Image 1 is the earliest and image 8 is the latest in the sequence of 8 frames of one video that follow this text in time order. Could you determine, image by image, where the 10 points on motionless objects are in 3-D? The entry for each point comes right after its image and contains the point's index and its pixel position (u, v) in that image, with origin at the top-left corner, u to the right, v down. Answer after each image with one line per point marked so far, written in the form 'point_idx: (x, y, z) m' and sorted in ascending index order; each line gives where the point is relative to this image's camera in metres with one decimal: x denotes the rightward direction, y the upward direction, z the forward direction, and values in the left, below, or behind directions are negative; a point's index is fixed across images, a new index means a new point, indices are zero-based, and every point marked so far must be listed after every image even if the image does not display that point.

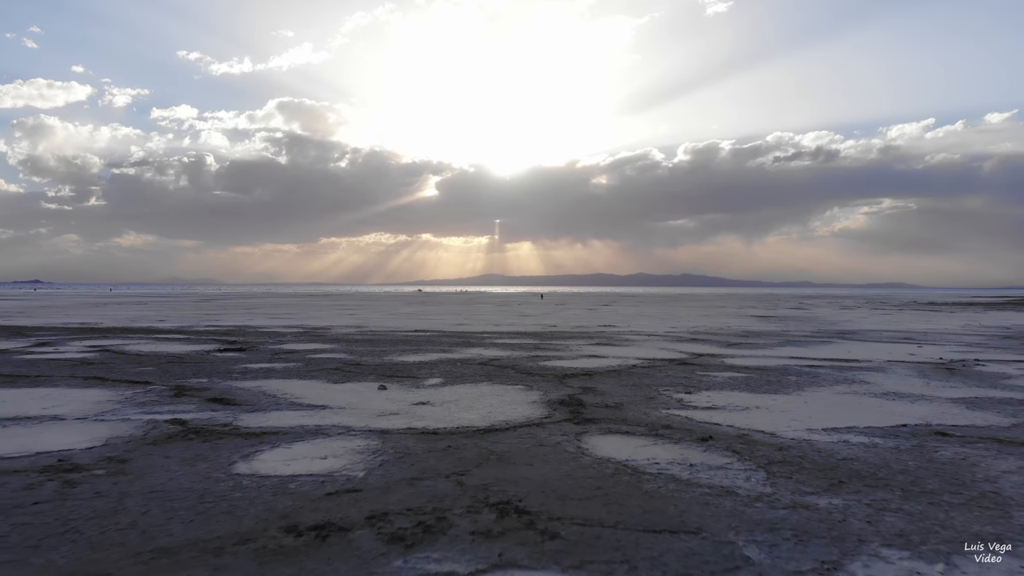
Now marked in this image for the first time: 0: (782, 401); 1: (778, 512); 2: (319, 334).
0: (+3.4, -1.4, +8.2) m
1: (+1.7, -1.4, +4.1) m
2: (-5.6, -1.3, +18.7) m
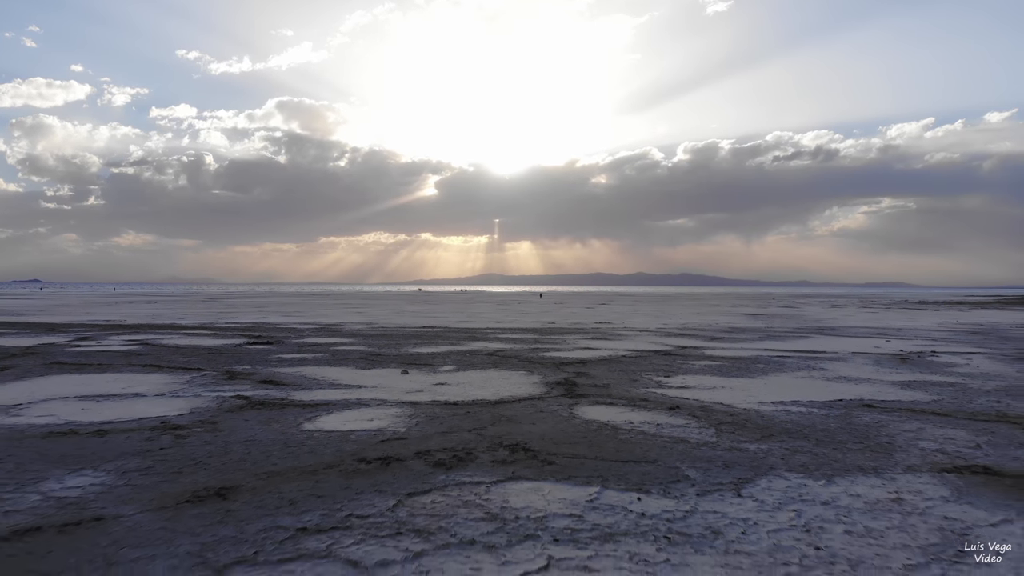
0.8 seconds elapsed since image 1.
0: (+3.5, -1.4, +9.6) m
1: (+1.8, -1.4, +5.5) m
2: (-5.6, -1.3, +20.1) m
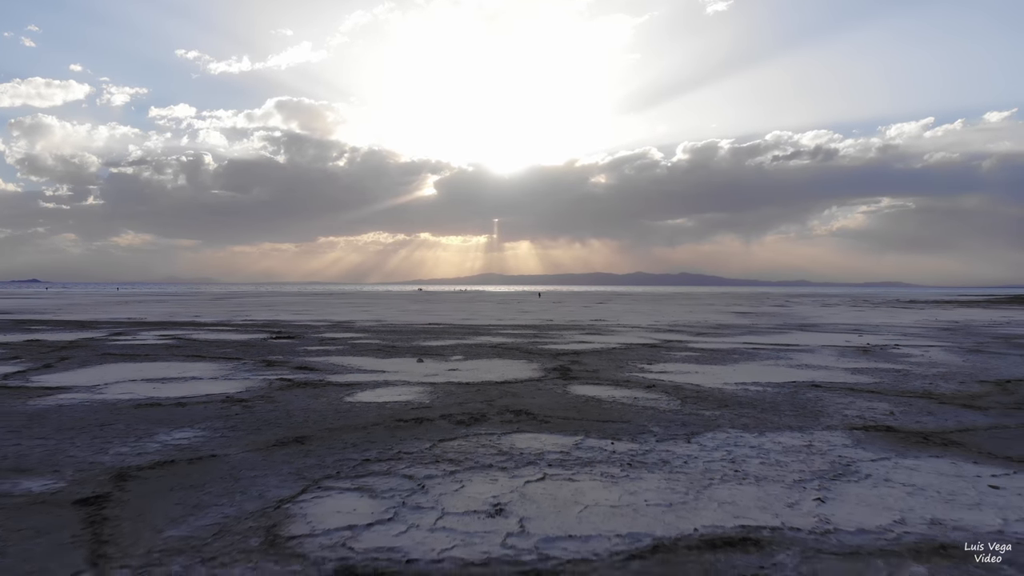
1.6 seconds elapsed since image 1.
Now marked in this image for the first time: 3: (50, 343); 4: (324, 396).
0: (+3.5, -1.4, +11.0) m
1: (+1.8, -1.4, +6.9) m
2: (-5.5, -1.3, +21.6) m
3: (-11.0, -1.3, +15.3) m
4: (-2.3, -1.4, +8.0) m
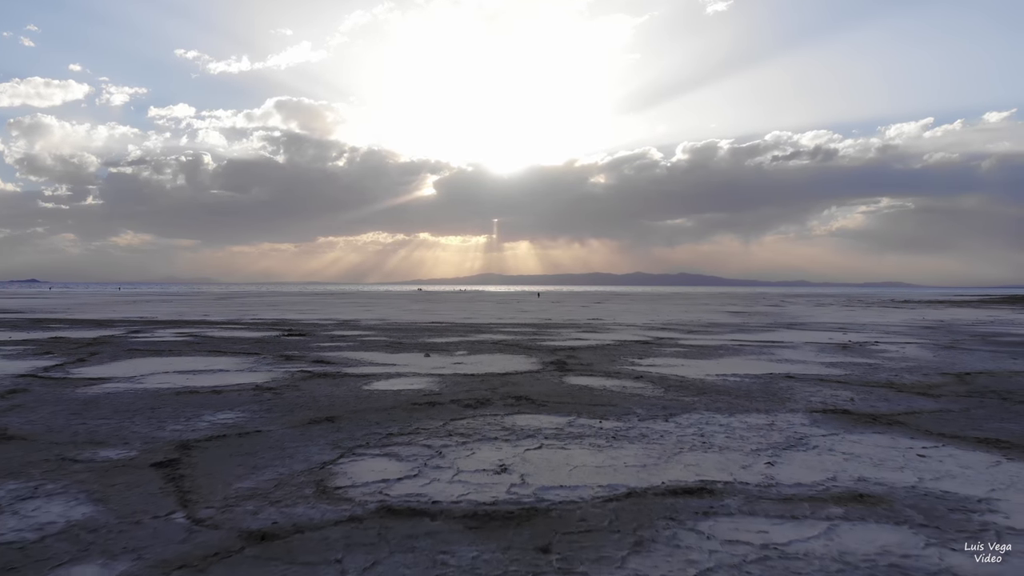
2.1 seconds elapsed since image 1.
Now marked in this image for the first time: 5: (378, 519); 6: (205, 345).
0: (+3.5, -1.4, +11.9) m
1: (+1.8, -1.4, +7.8) m
2: (-5.5, -1.3, +22.5) m
3: (-11.0, -1.3, +16.2) m
4: (-2.3, -1.4, +8.9) m
5: (-0.8, -1.4, +3.9) m
6: (-7.1, -1.3, +14.9) m
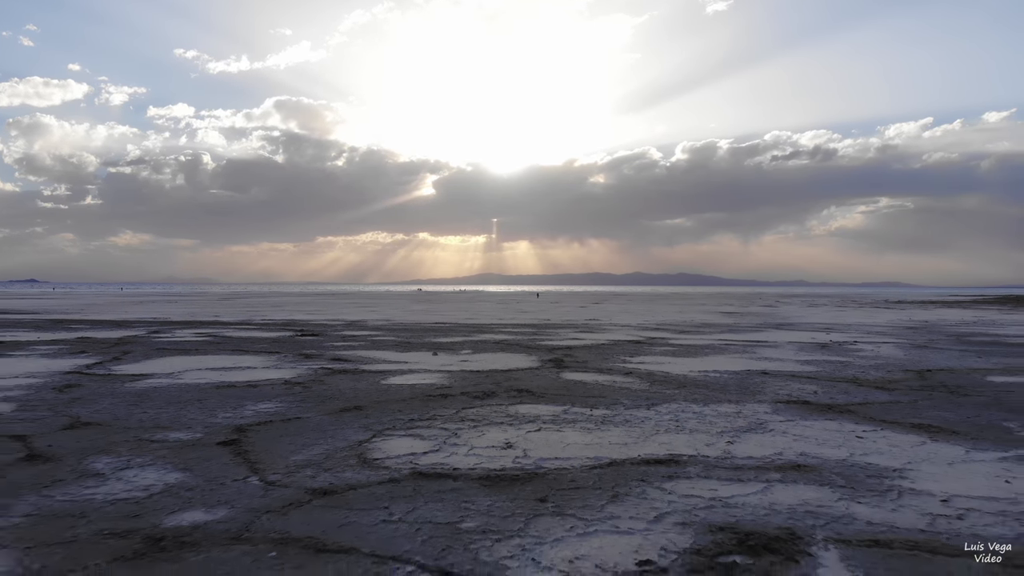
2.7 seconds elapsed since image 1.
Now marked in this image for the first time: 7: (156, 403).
0: (+3.6, -1.5, +13.0) m
1: (+1.9, -1.4, +8.9) m
2: (-5.5, -1.4, +23.5) m
3: (-11.0, -1.4, +17.2) m
4: (-2.3, -1.4, +10.0) m
5: (-0.8, -1.5, +5.0) m
6: (-7.1, -1.4, +16.0) m
7: (-4.6, -1.5, +8.3) m
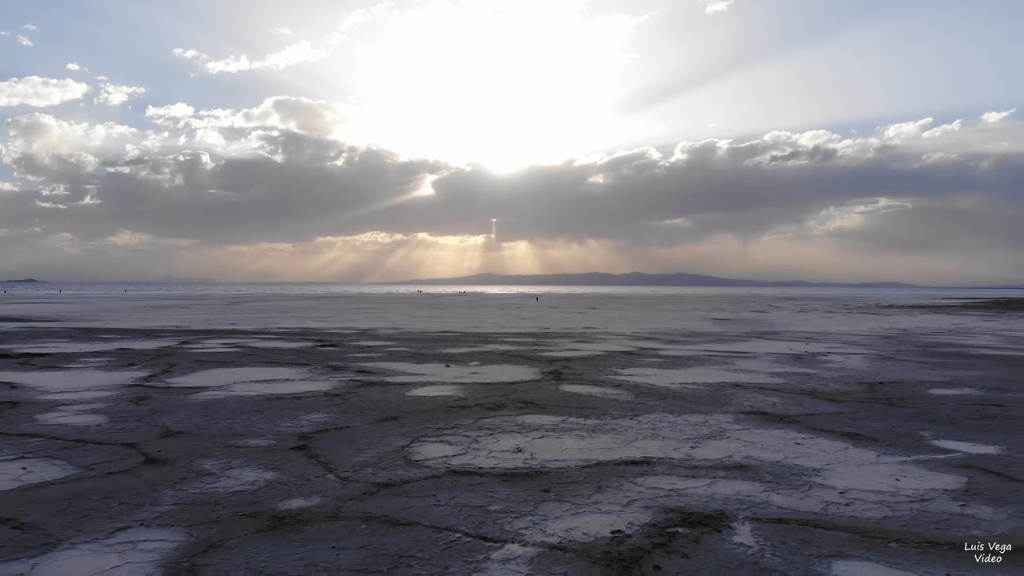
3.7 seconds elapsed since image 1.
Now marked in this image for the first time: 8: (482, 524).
0: (+3.7, -1.9, +14.7) m
1: (+2.0, -1.9, +10.6) m
2: (-5.4, -1.8, +25.2) m
3: (-10.9, -1.9, +18.9) m
4: (-2.2, -1.9, +11.7) m
5: (-0.7, -2.0, +6.7) m
6: (-7.0, -1.9, +17.7) m
7: (-4.5, -2.0, +10.0) m
8: (-0.2, -2.0, +5.4) m
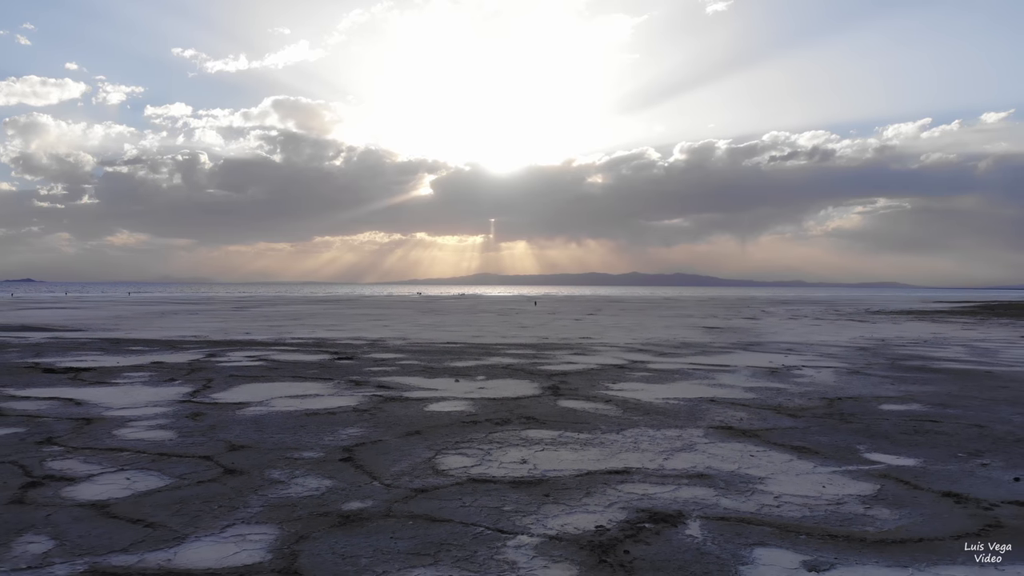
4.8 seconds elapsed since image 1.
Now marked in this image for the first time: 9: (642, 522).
0: (+3.8, -2.6, +16.5) m
1: (+2.1, -2.5, +12.4) m
2: (-5.4, -2.4, +27.0) m
3: (-10.8, -2.5, +20.7) m
4: (-2.1, -2.5, +13.5) m
5: (-0.6, -2.6, +8.5) m
6: (-6.9, -2.5, +19.5) m
7: (-4.4, -2.6, +11.9) m
8: (-0.1, -2.6, +7.2) m
9: (+1.5, -2.6, +7.3) m
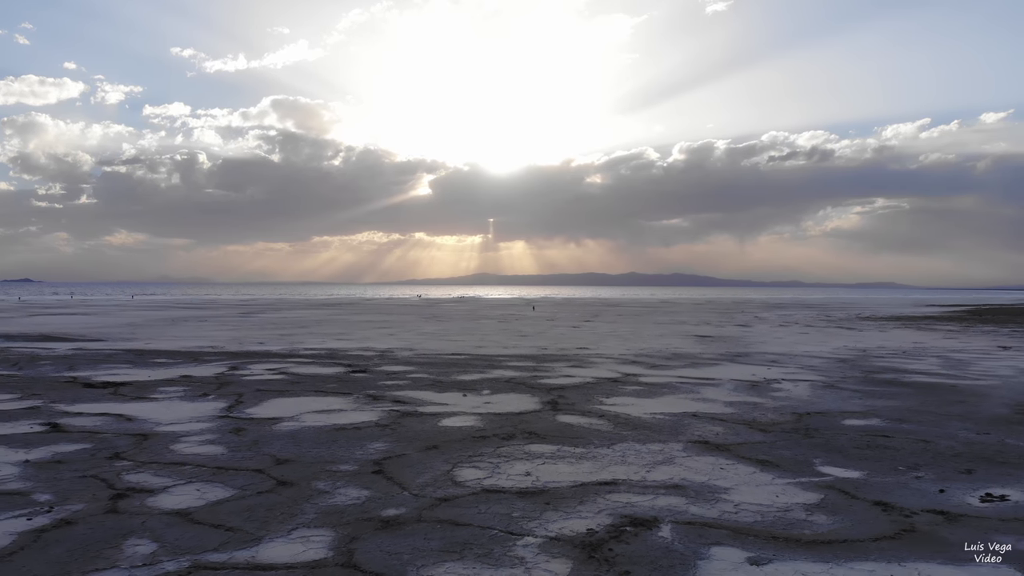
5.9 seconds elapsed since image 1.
0: (+3.8, -3.3, +18.3) m
1: (+2.2, -3.2, +14.2) m
2: (-5.3, -3.1, +28.8) m
3: (-10.7, -3.2, +22.4) m
4: (-2.0, -3.2, +15.3) m
5: (-0.5, -3.3, +10.3) m
6: (-6.9, -3.2, +21.3) m
7: (-4.3, -3.3, +13.6) m
8: (0.0, -3.3, +9.0) m
9: (+1.6, -3.3, +9.0) m
